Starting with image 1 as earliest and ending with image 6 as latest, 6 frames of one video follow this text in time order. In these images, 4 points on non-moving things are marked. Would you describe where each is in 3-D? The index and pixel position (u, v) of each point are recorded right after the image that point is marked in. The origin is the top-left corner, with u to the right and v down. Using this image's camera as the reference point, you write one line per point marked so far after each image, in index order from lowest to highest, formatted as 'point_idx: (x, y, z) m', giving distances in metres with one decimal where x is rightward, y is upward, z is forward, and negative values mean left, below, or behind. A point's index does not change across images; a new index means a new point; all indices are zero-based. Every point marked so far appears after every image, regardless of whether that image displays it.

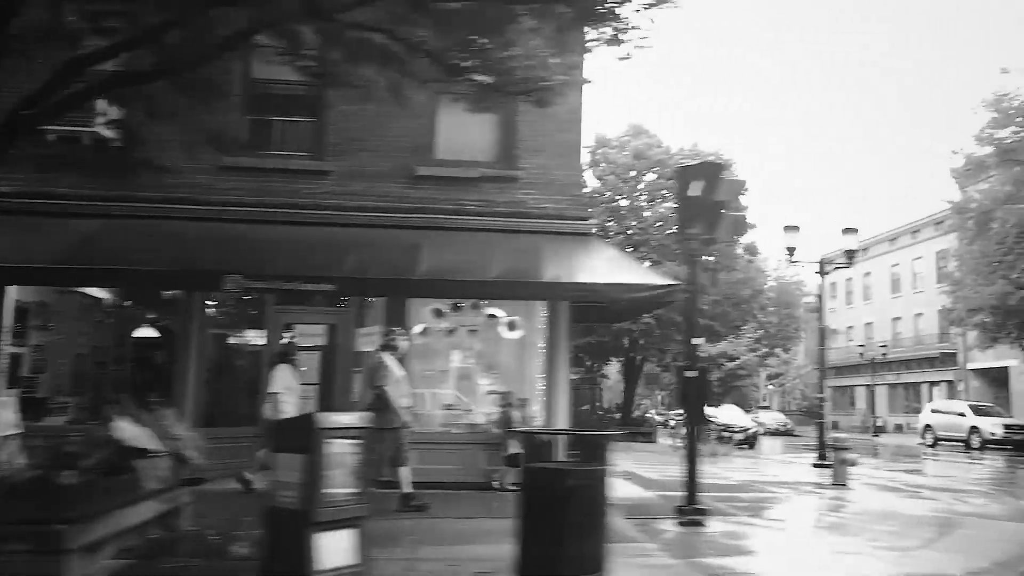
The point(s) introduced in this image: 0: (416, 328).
0: (-1.2, -0.5, +12.1) m
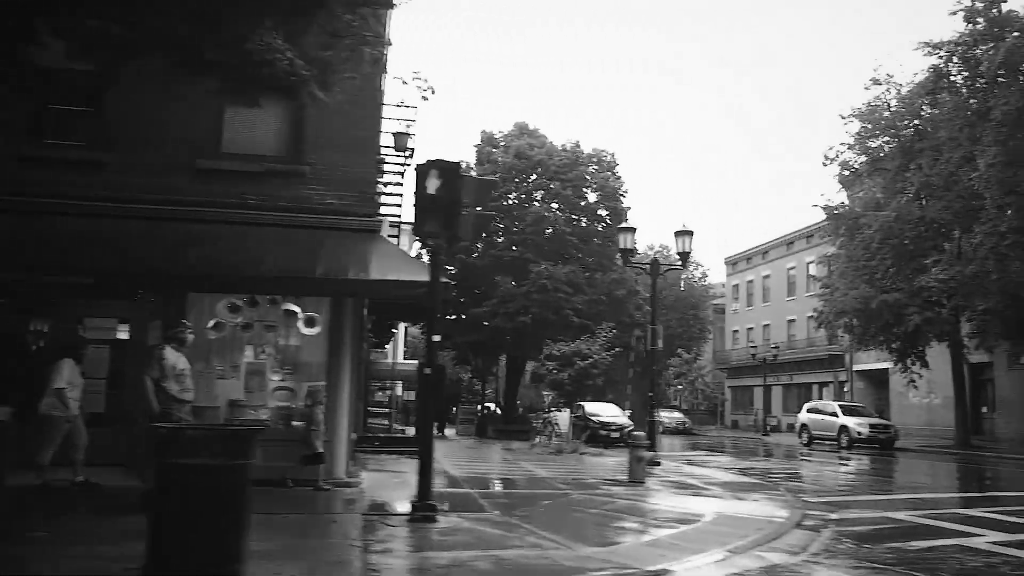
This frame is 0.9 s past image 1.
0: (-3.9, -0.4, +11.9) m
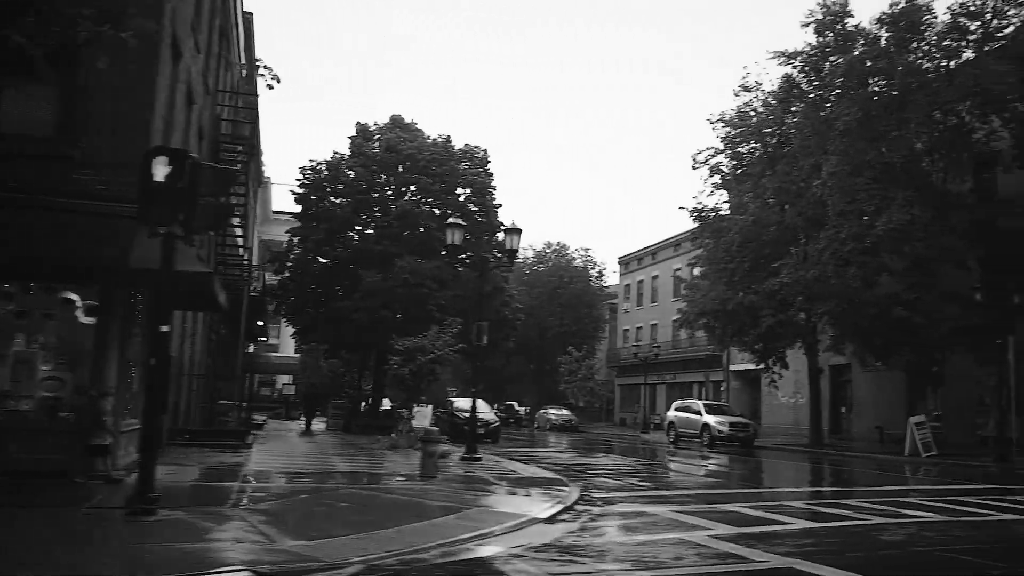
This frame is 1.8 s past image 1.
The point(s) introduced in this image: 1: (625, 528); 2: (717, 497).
0: (-6.6, -0.3, +11.4) m
1: (+1.1, -2.4, +9.3) m
2: (+2.8, -2.9, +12.9) m
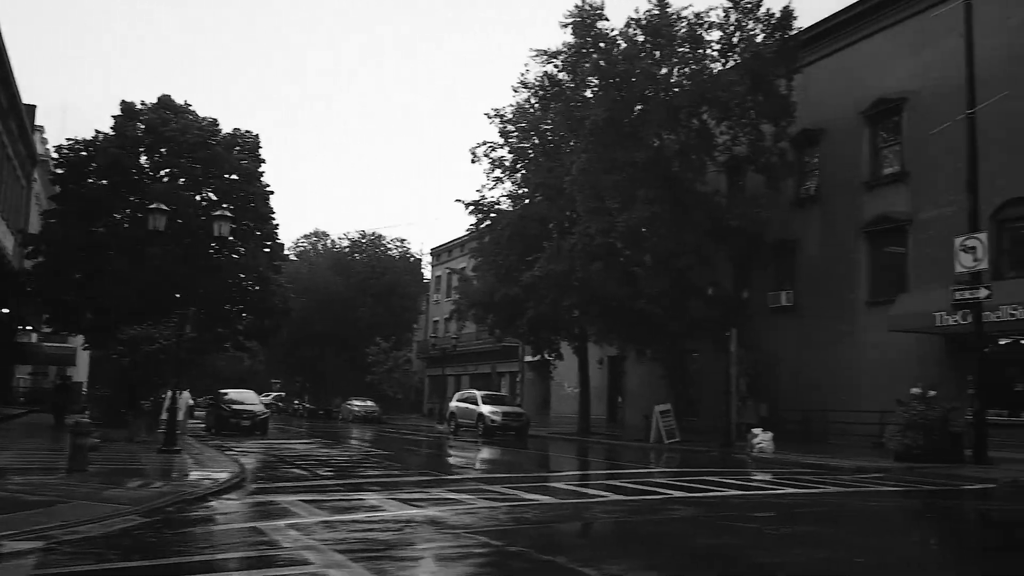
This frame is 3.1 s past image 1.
0: (-10.9, 0.0, +10.0) m
1: (-3.0, -2.3, +9.3) m
2: (-1.9, -2.8, +13.1) m
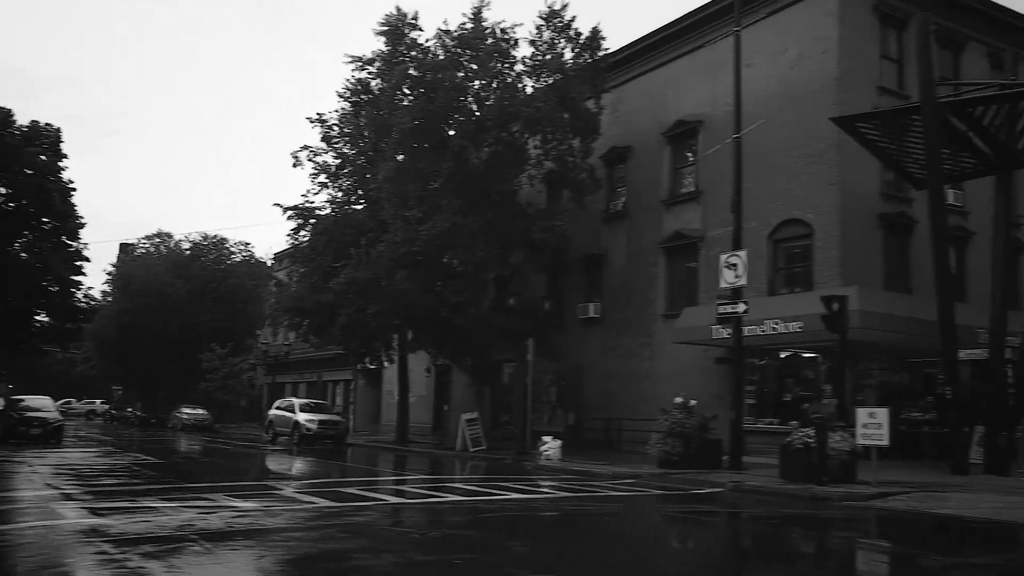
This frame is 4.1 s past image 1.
0: (-14.0, +0.2, +8.4) m
1: (-6.1, -2.3, +8.7) m
2: (-5.5, -2.8, +12.6) m
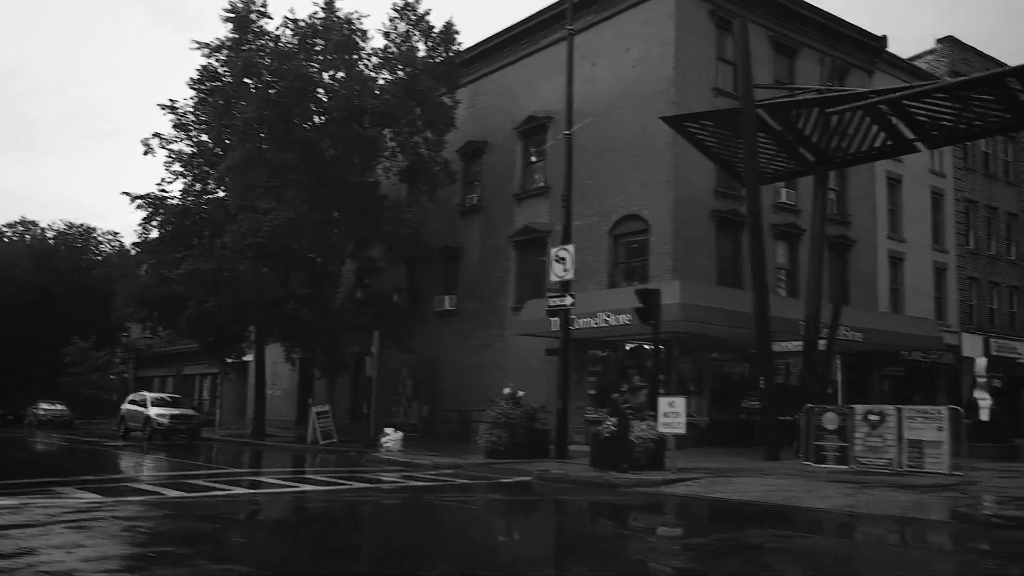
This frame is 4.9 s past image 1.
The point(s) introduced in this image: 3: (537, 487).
0: (-16.2, +0.3, +6.8) m
1: (-8.4, -2.2, +8.0) m
2: (-8.3, -2.7, +11.9) m
3: (+0.4, -3.1, +14.5) m
